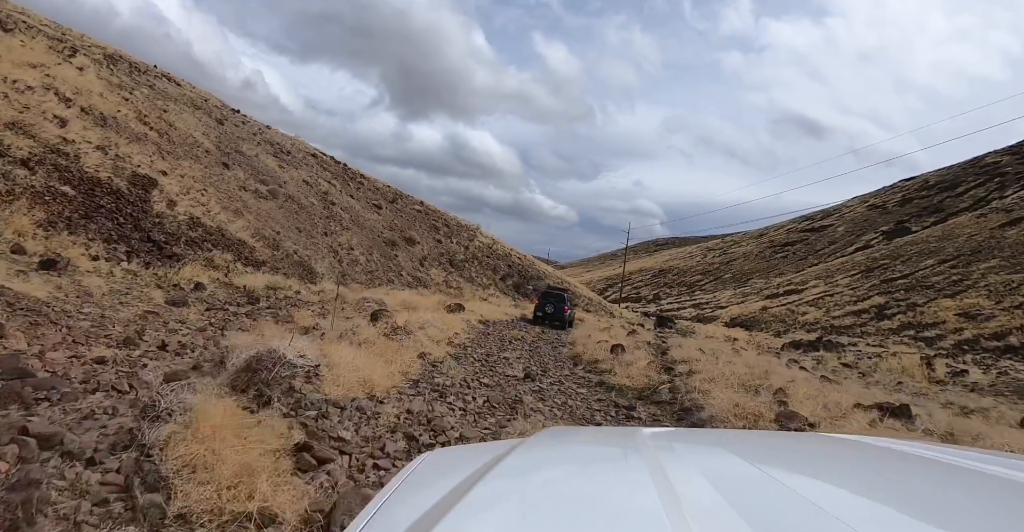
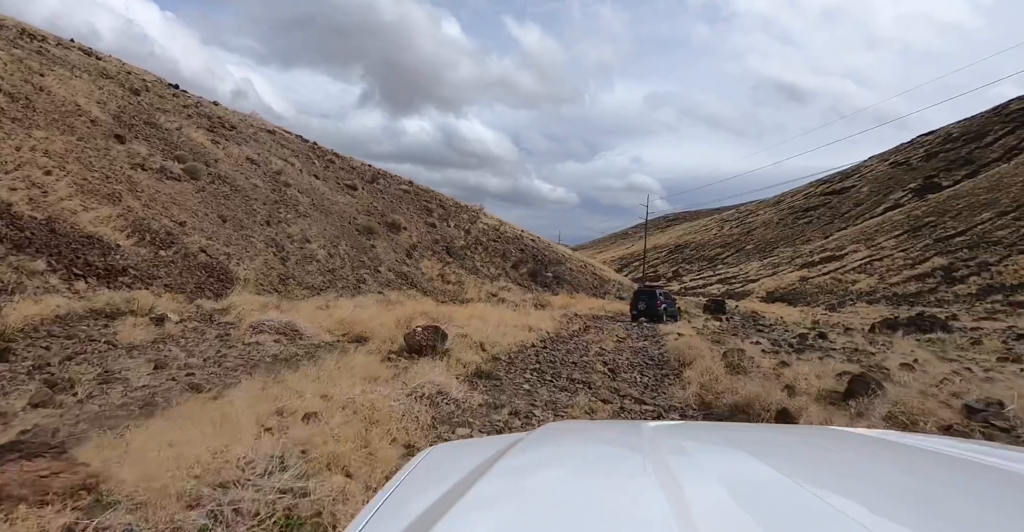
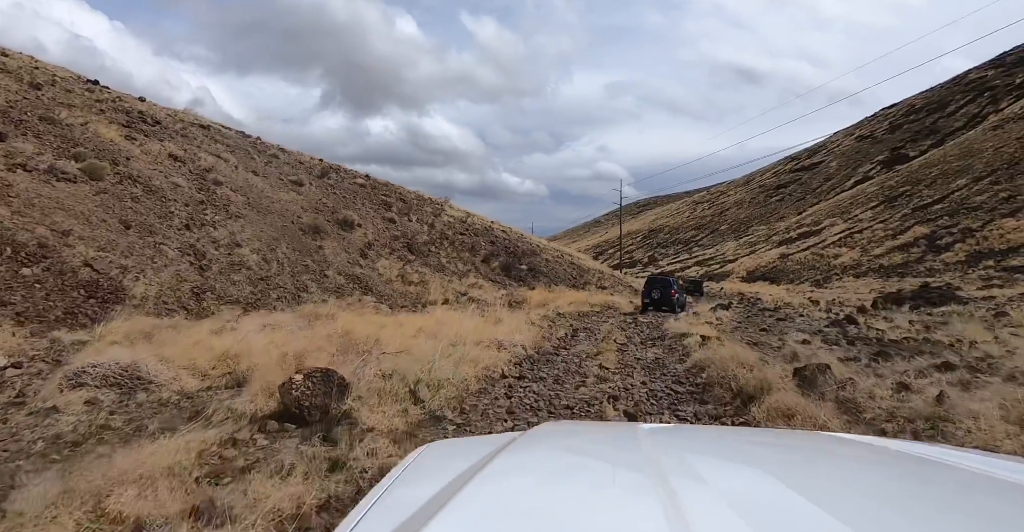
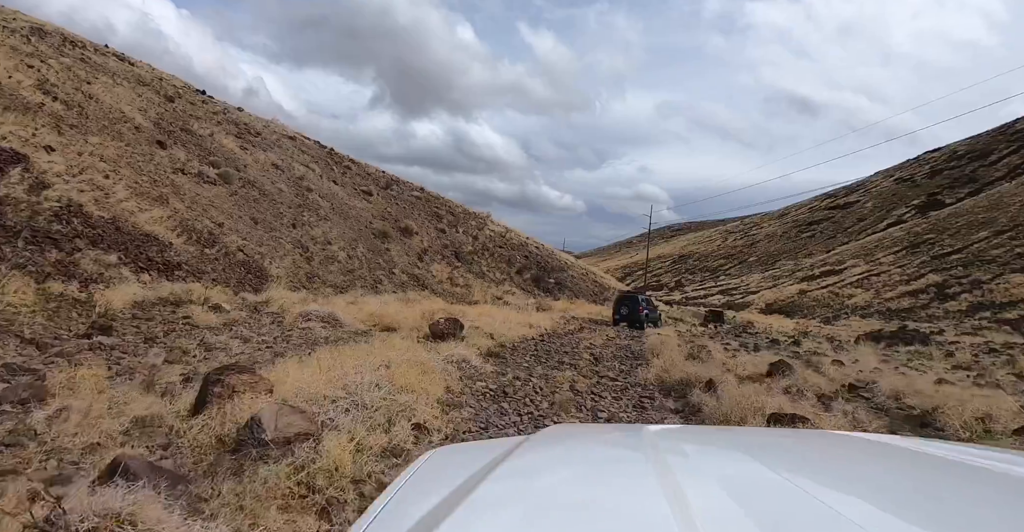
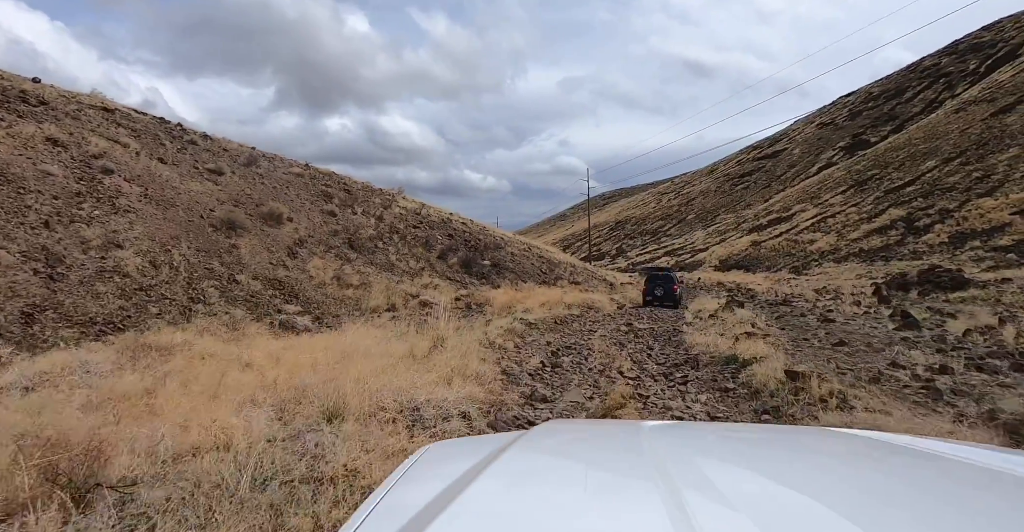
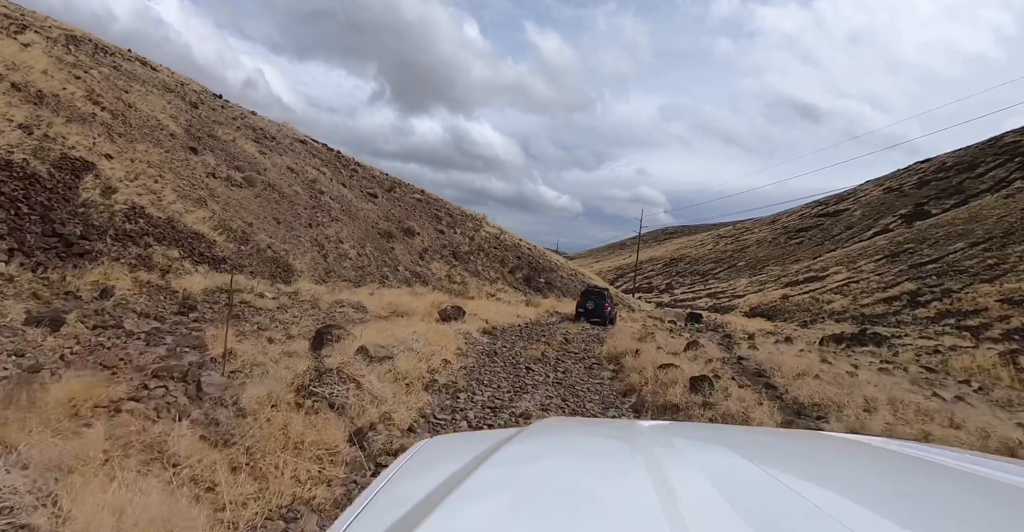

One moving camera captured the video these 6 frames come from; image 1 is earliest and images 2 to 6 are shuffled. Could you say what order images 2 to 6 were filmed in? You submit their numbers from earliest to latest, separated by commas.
6, 4, 2, 3, 5
